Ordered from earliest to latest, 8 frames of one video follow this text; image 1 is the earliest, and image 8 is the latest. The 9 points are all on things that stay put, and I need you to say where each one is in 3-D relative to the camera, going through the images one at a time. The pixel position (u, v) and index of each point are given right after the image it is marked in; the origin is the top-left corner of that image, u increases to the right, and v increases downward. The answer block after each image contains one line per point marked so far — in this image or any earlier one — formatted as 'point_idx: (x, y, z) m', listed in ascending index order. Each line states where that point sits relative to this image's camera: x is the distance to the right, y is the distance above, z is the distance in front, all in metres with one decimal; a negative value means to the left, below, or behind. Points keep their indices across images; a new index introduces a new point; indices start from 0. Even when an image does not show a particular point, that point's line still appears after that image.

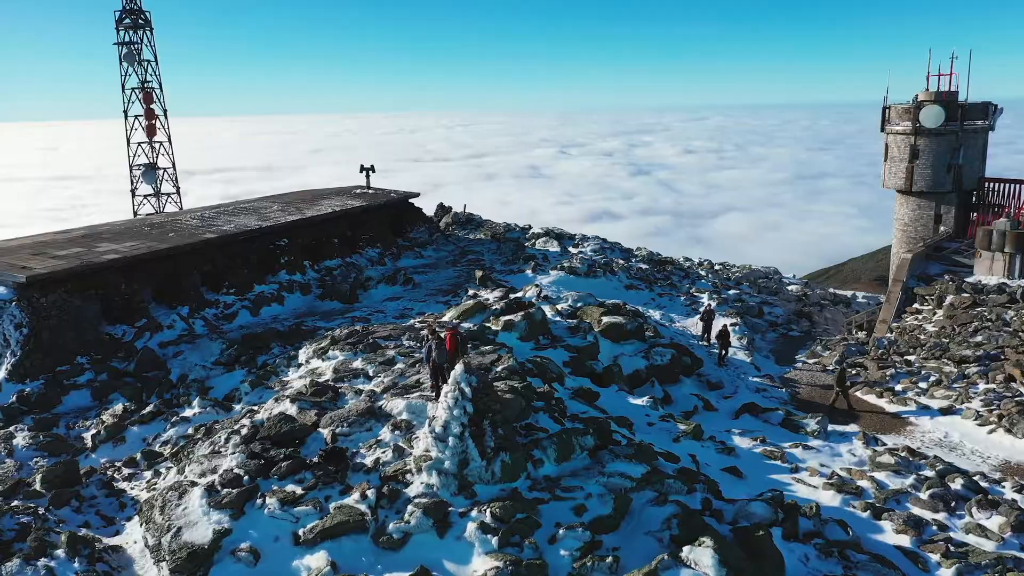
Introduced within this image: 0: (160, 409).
0: (-5.1, -1.7, +11.8) m
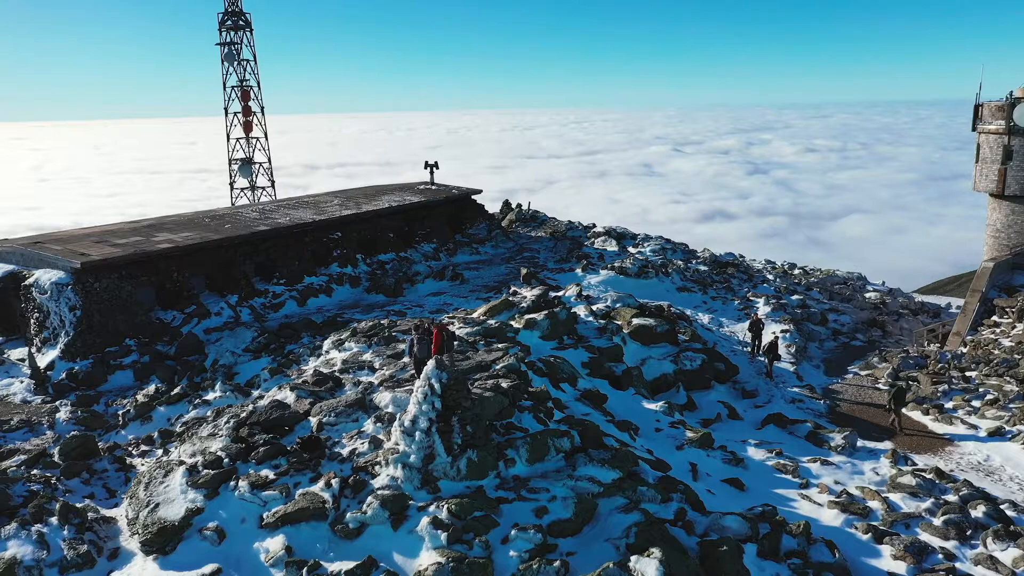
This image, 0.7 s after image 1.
0: (-5.0, -1.6, +12.5) m
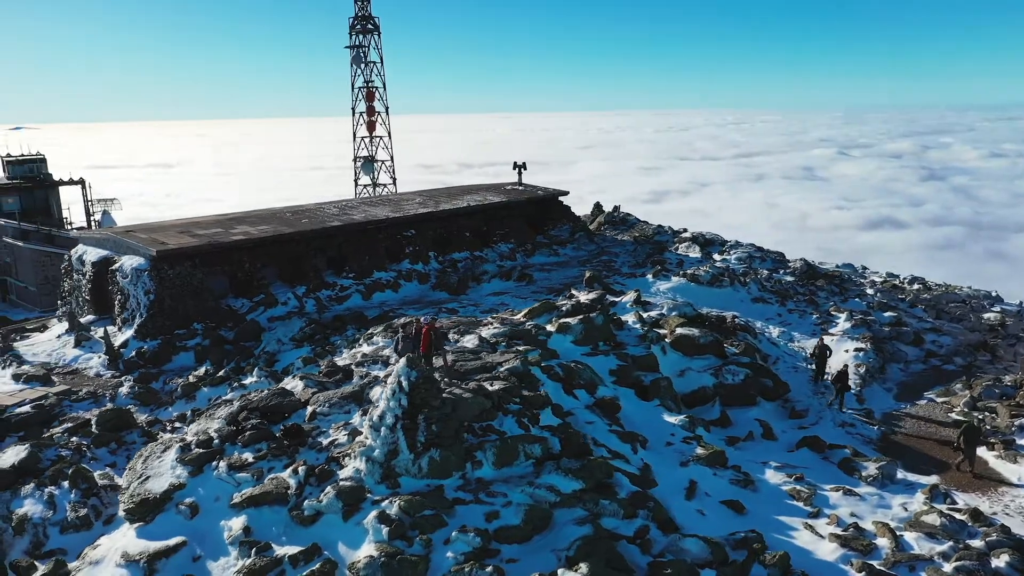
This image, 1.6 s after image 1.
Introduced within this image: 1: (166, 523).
0: (-4.6, -1.4, +13.3) m
1: (-3.6, -2.4, +8.5) m
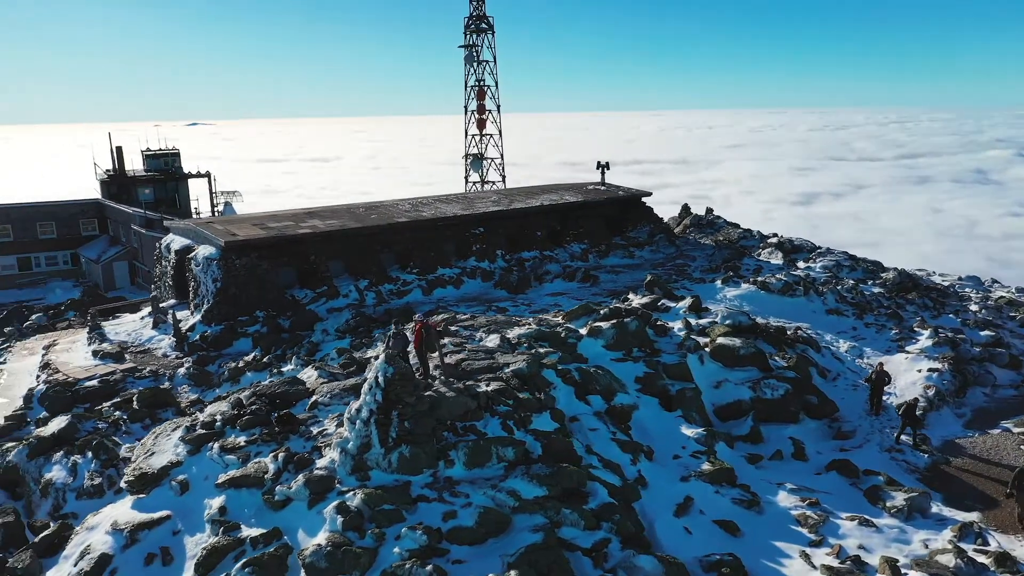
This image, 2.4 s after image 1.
0: (-4.1, -1.2, +14.0) m
1: (-3.9, -2.3, +9.1) m
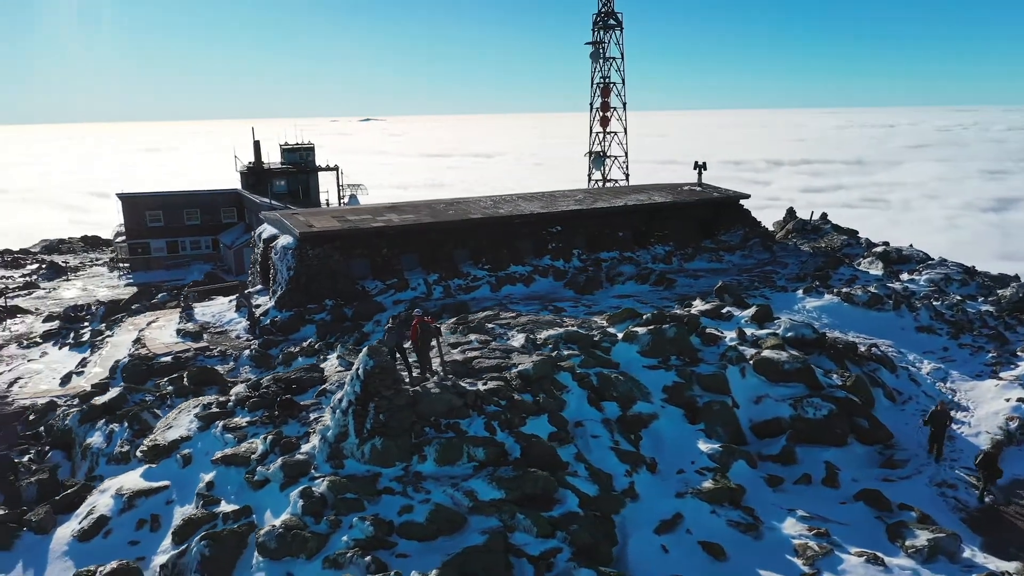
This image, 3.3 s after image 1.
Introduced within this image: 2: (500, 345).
0: (-3.4, -1.1, +14.7) m
1: (-4.2, -2.1, +9.8) m
2: (-0.2, -0.9, +12.3) m
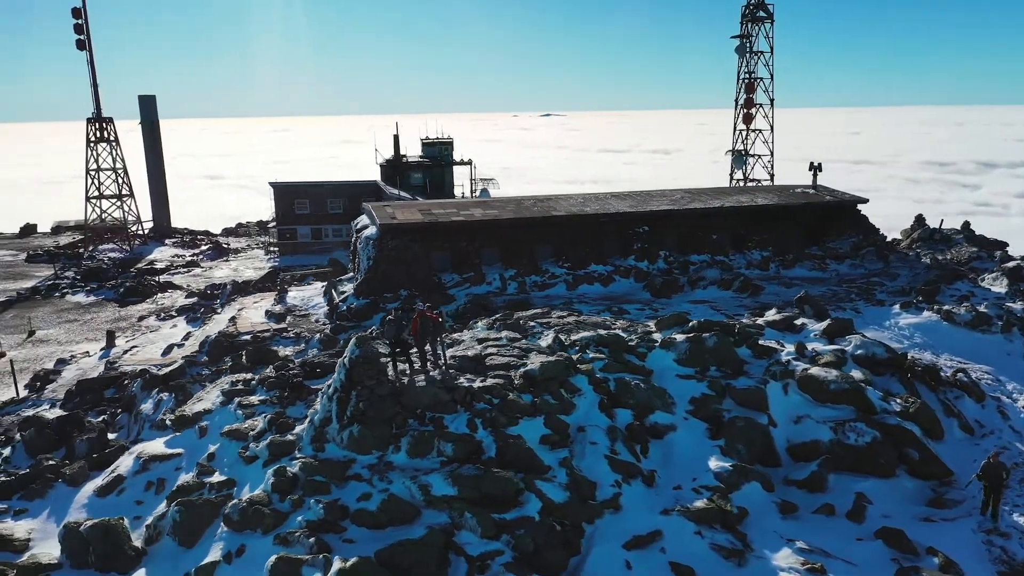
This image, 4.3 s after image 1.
0: (-2.5, -0.9, +15.2) m
1: (-4.3, -1.9, +10.6) m
2: (+0.2, -0.8, +12.3) m
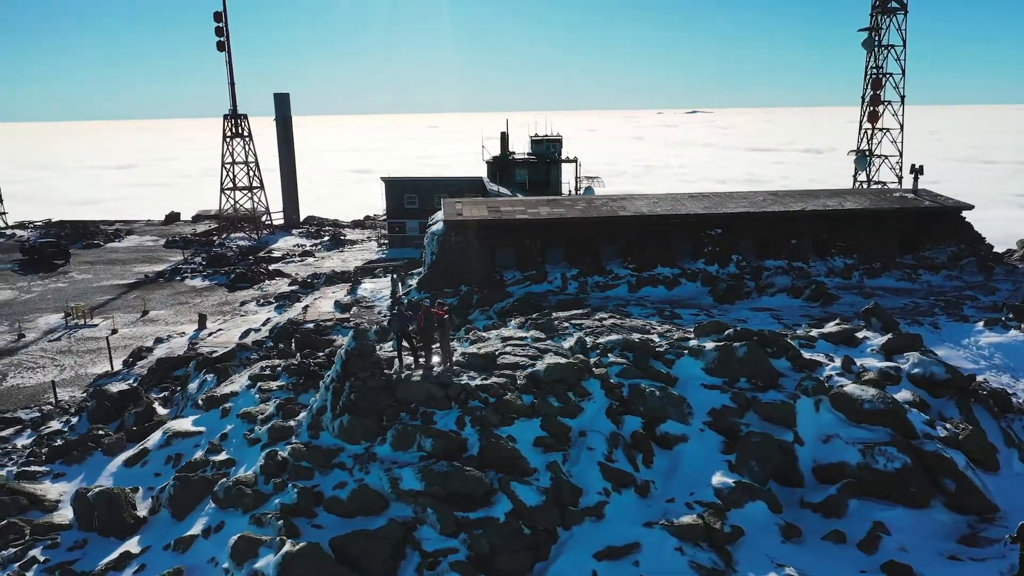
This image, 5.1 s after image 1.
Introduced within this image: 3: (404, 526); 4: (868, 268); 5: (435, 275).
0: (-1.6, -0.8, +15.5) m
1: (-4.2, -1.8, +11.3) m
2: (+0.5, -0.8, +12.2) m
3: (-1.1, -2.4, +8.2) m
4: (+8.1, +0.4, +18.7) m
5: (-1.7, +0.3, +18.2) m
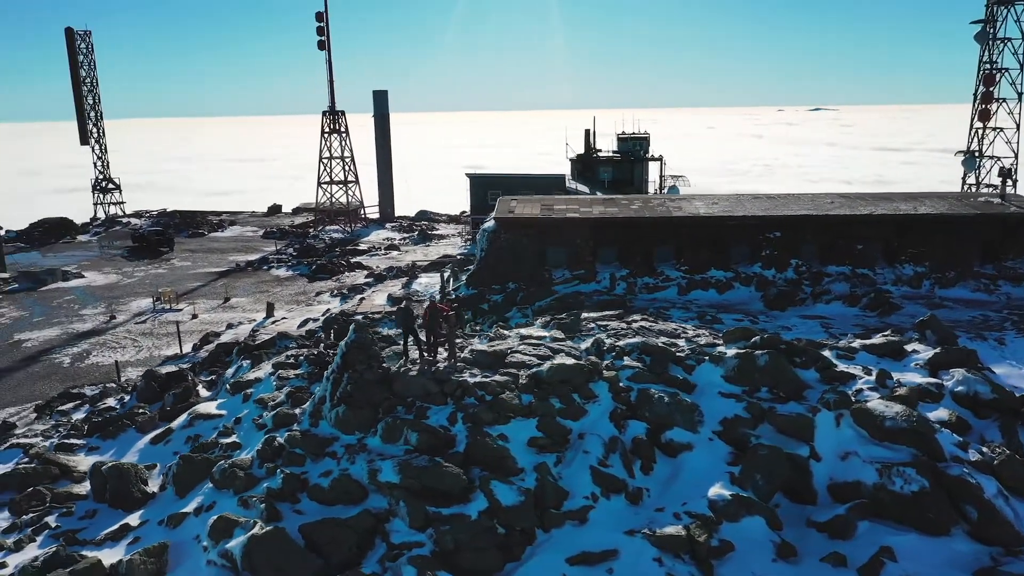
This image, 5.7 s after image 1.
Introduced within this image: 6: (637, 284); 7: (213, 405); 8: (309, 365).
0: (-0.9, -0.7, +15.7) m
1: (-4.1, -1.6, +11.8) m
2: (+0.7, -0.8, +12.1) m
3: (-1.4, -2.3, +8.4) m
4: (+9.2, +0.2, +17.5) m
5: (-0.6, +0.4, +18.4) m
6: (+2.7, +0.1, +17.7) m
7: (-4.4, -1.7, +11.9) m
8: (-3.0, -1.1, +12.1) m
